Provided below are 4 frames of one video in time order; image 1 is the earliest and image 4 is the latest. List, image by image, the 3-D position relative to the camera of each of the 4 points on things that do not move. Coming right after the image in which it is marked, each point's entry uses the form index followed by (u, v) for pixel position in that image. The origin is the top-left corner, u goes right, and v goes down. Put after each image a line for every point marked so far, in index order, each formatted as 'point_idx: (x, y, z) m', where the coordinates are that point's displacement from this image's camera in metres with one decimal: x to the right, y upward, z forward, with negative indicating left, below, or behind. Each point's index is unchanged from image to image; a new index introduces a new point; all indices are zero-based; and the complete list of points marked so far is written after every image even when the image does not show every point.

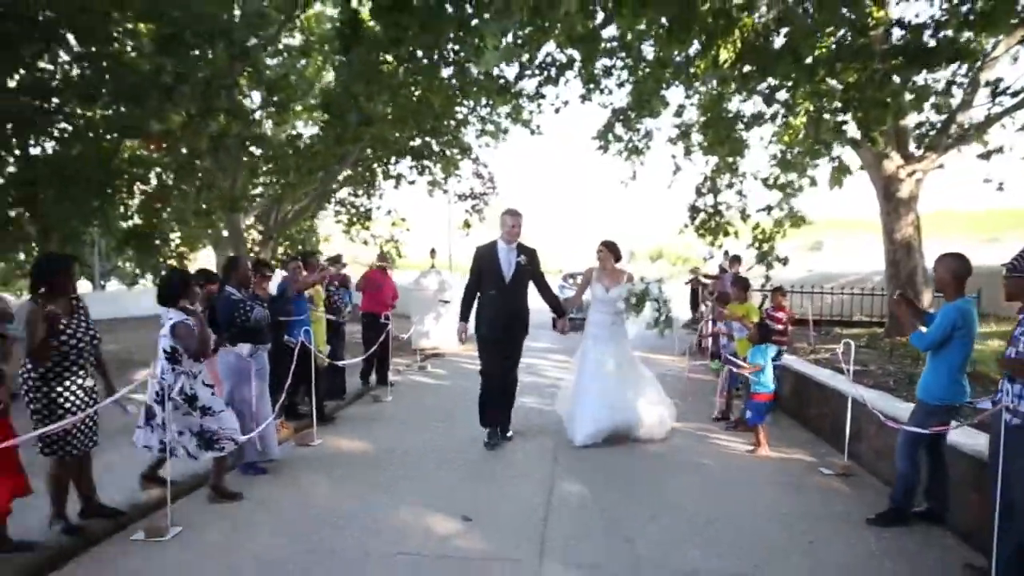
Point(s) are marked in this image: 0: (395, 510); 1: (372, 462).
0: (-0.7, -1.3, +5.0) m
1: (-1.1, -1.3, +6.3) m
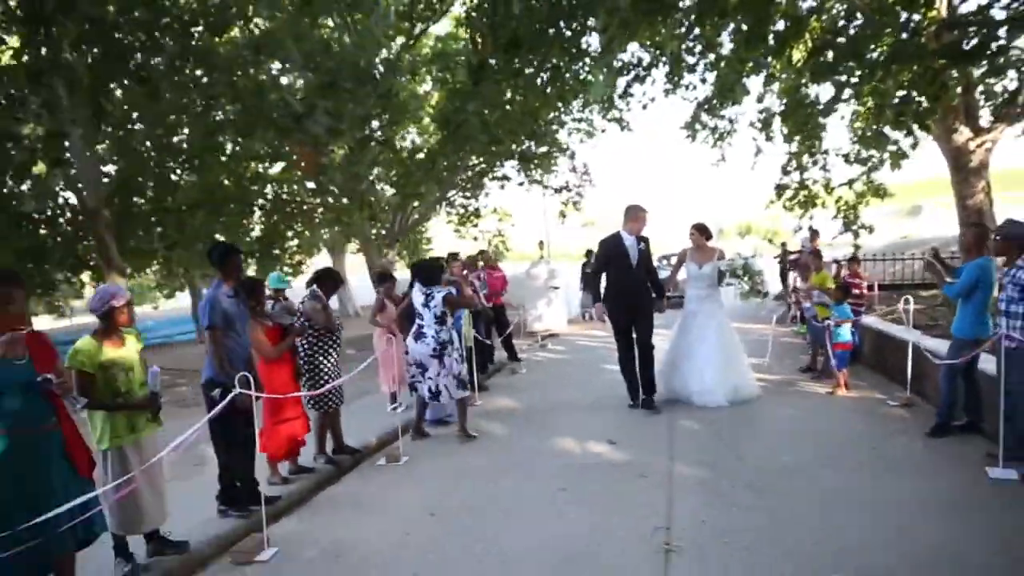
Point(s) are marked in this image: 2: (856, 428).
0: (+0.3, -1.3, +6.7) m
1: (+0.1, -1.2, +8.0) m
2: (+2.8, -1.1, +6.7) m
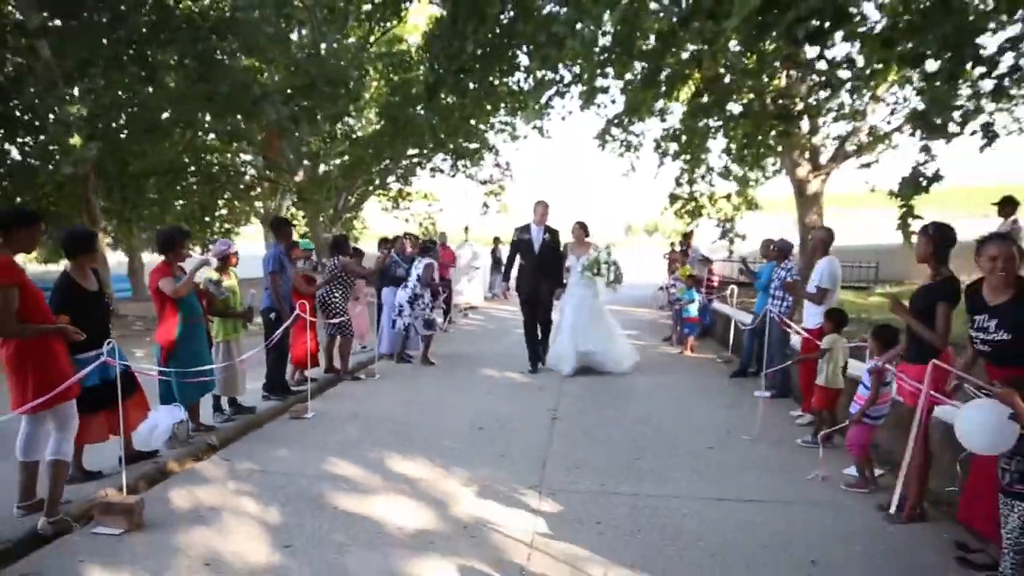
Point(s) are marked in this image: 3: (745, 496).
0: (-0.3, -1.0, +9.5) m
1: (-0.7, -0.9, +10.8) m
2: (+2.1, -1.0, +9.8) m
3: (+1.4, -1.2, +4.9) m
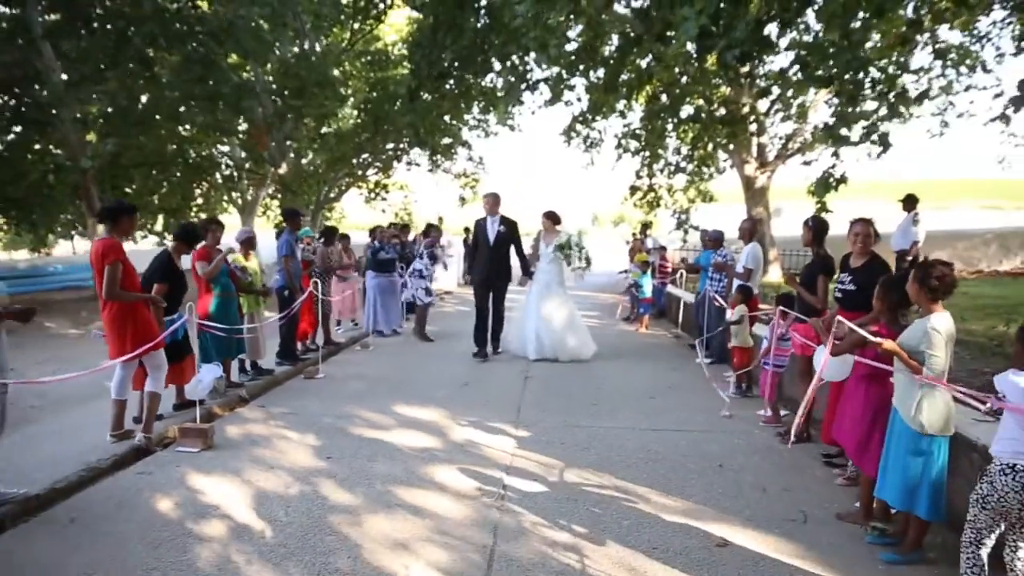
0: (-0.7, -0.8, +10.9) m
1: (-1.1, -0.7, +12.2) m
2: (+1.8, -0.8, +11.2) m
3: (+1.3, -1.1, +6.4) m
